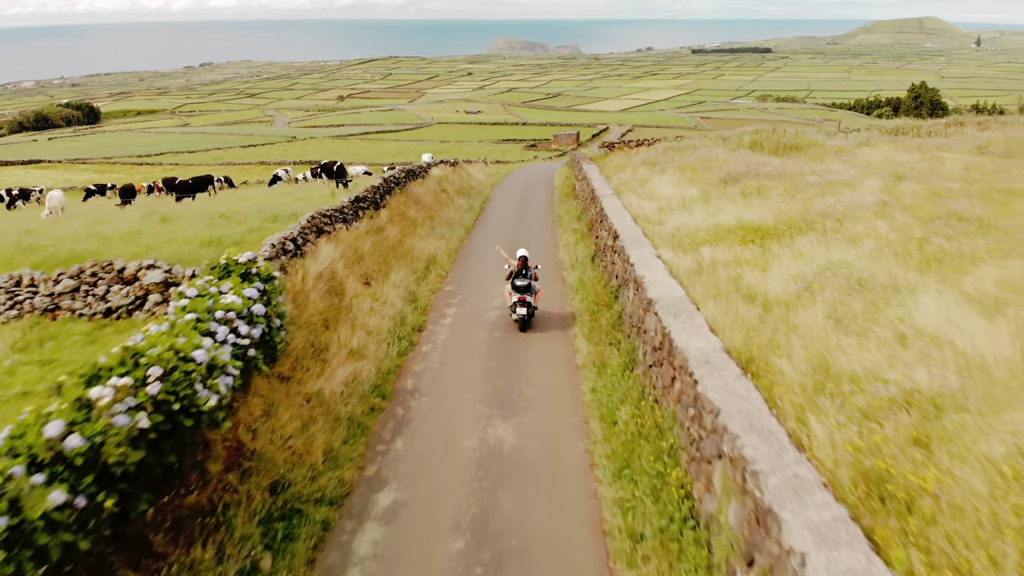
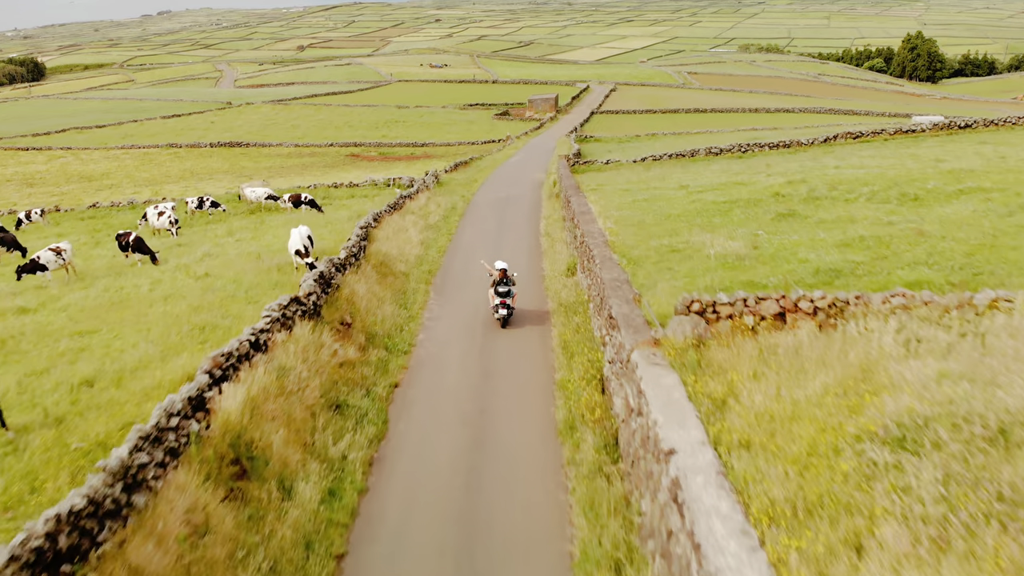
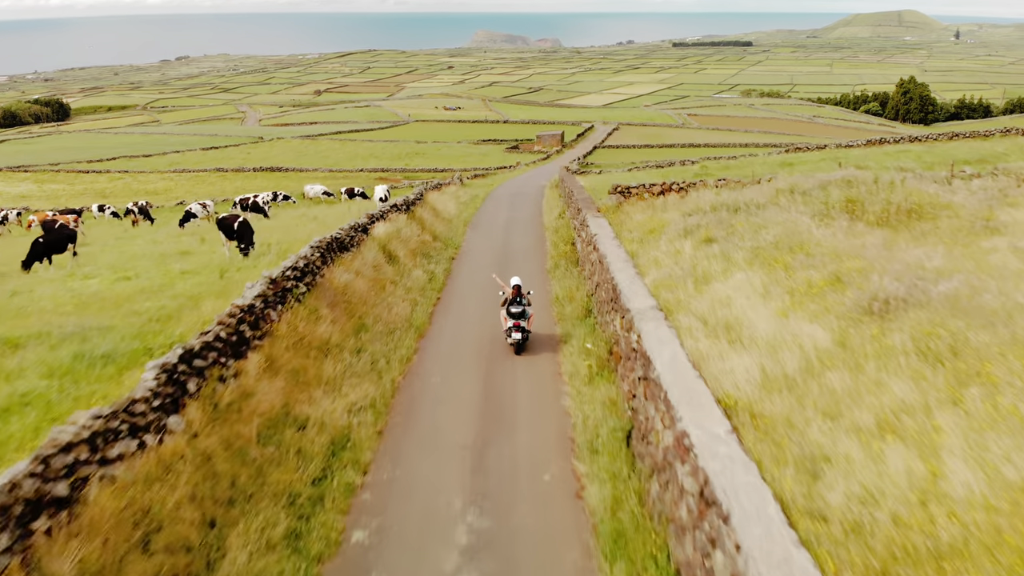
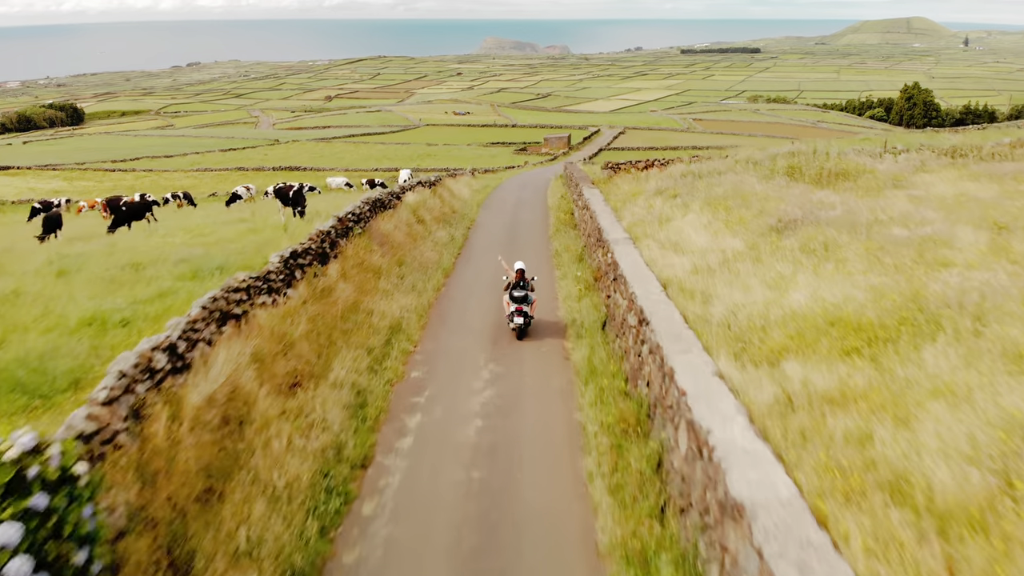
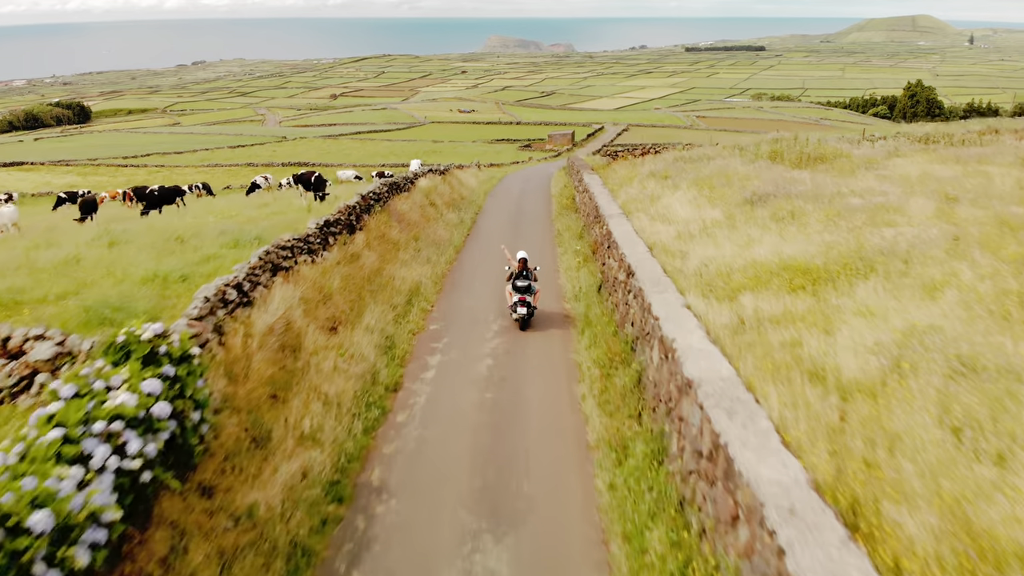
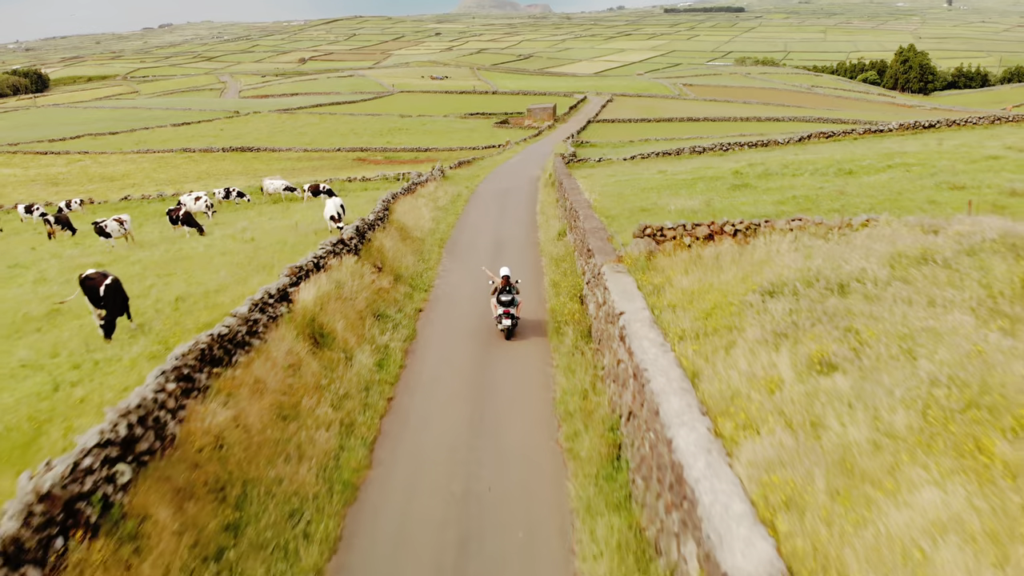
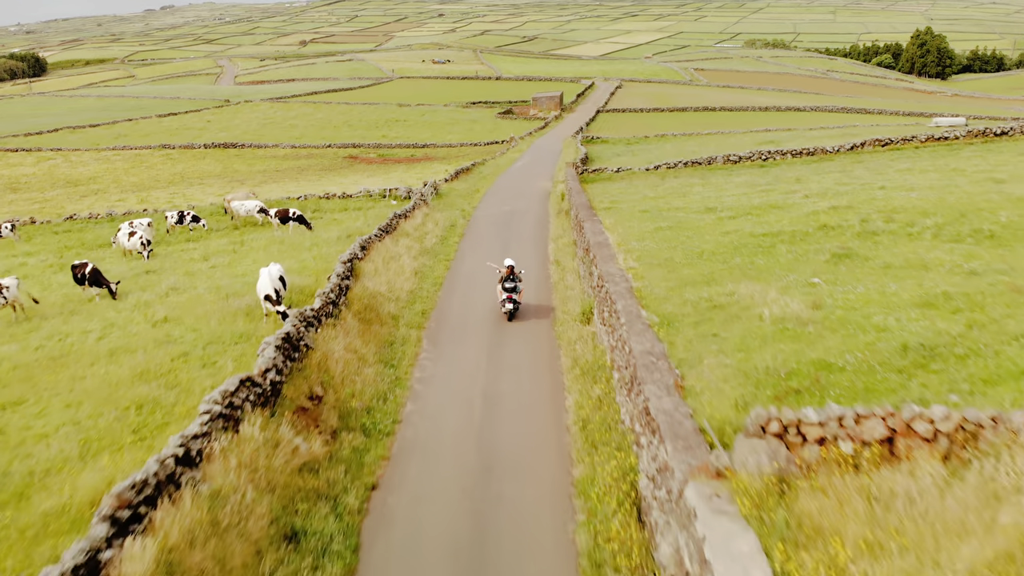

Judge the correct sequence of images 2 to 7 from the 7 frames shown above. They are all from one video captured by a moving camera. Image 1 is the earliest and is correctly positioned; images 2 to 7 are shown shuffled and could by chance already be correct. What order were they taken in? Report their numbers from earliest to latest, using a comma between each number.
5, 4, 3, 6, 2, 7
